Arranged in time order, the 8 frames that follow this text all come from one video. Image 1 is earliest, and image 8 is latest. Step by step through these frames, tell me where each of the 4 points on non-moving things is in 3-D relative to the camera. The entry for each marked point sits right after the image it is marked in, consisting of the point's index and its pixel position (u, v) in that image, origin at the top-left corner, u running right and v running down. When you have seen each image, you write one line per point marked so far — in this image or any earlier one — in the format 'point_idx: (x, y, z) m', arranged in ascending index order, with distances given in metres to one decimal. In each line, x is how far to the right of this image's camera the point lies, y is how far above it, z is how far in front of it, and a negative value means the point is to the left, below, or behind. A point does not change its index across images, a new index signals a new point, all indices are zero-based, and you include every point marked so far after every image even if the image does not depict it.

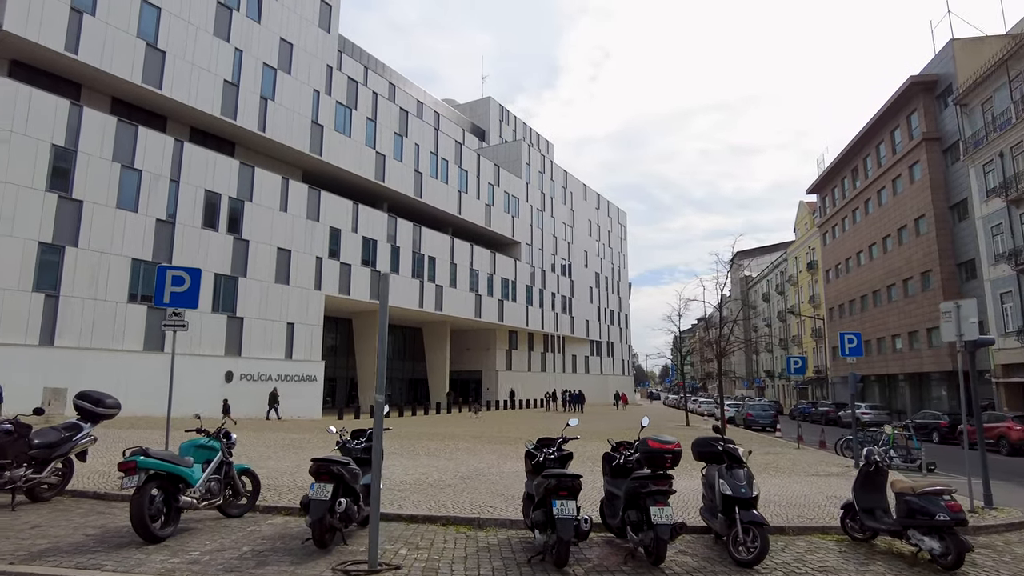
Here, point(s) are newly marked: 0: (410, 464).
0: (-2.0, -3.4, +12.3) m
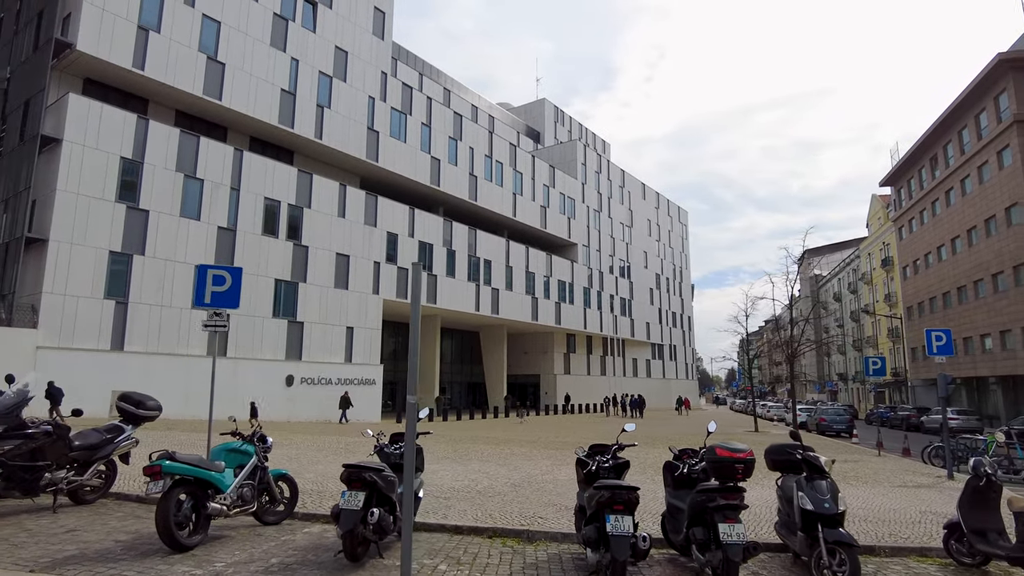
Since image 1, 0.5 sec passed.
0: (-1.0, -3.4, +11.8) m
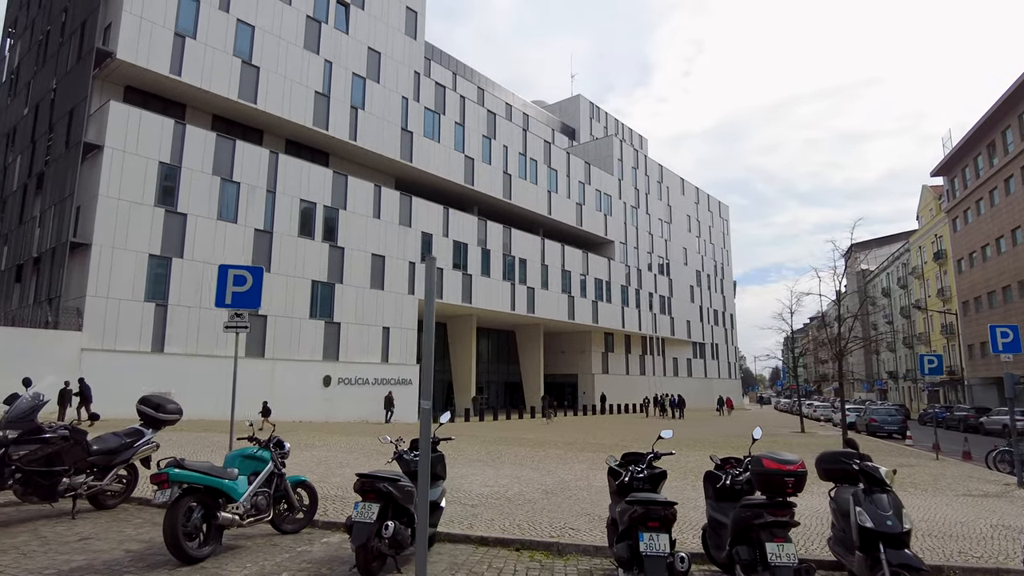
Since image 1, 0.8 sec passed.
0: (-0.4, -3.4, +11.4) m
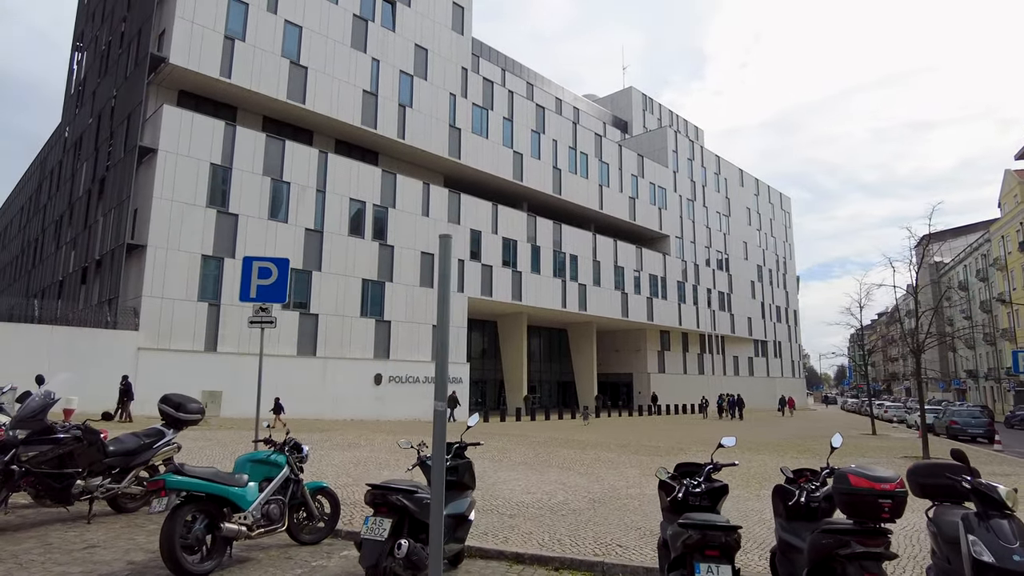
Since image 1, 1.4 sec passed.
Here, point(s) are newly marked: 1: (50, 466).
0: (+0.4, -3.2, +10.6) m
1: (-4.7, -1.8, +6.5) m
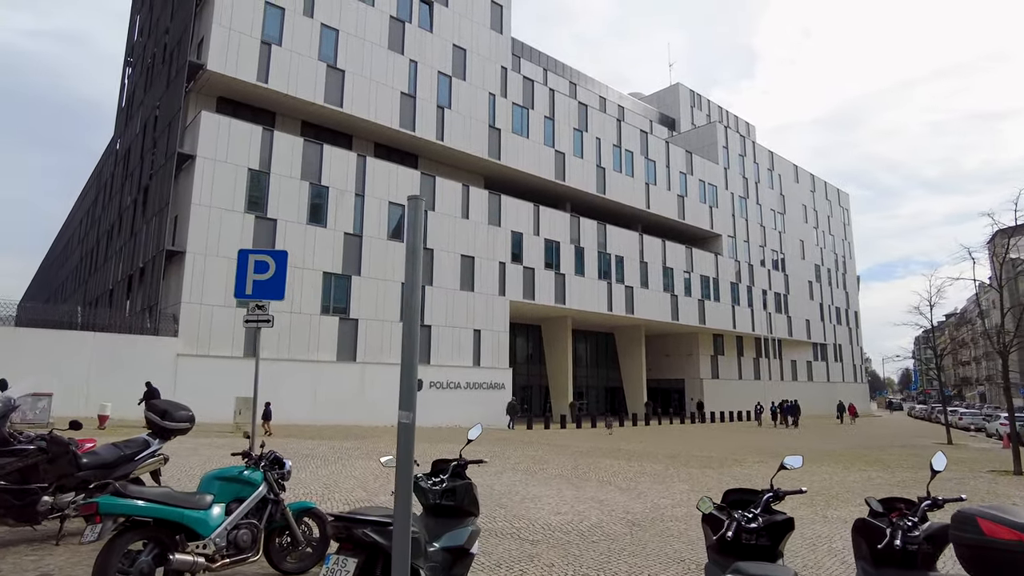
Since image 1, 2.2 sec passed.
0: (+0.9, -3.1, +9.6) m
1: (-4.6, -1.8, +5.9) m
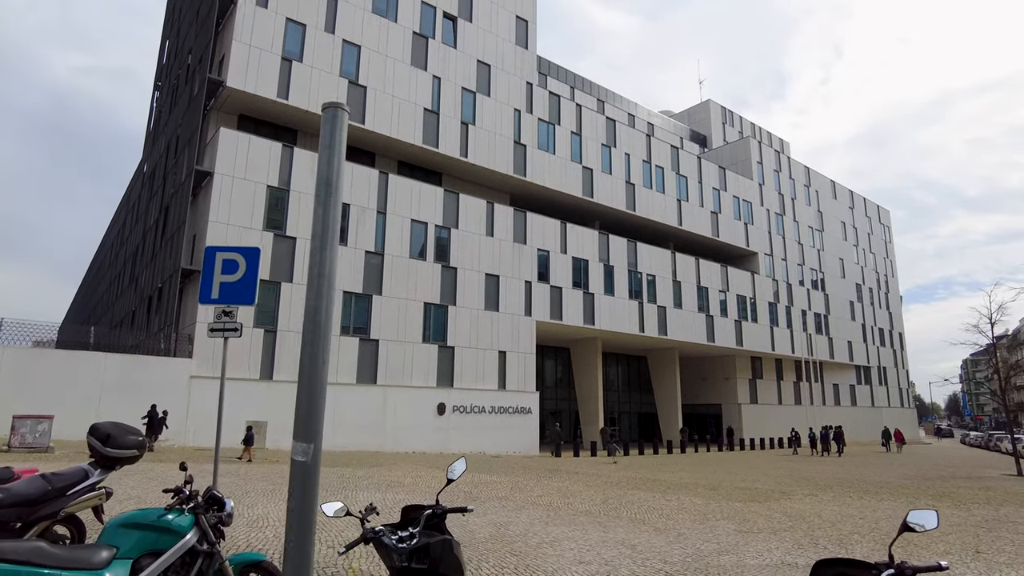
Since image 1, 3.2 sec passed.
0: (+1.1, -3.2, +8.2) m
1: (-4.6, -1.8, +4.8) m
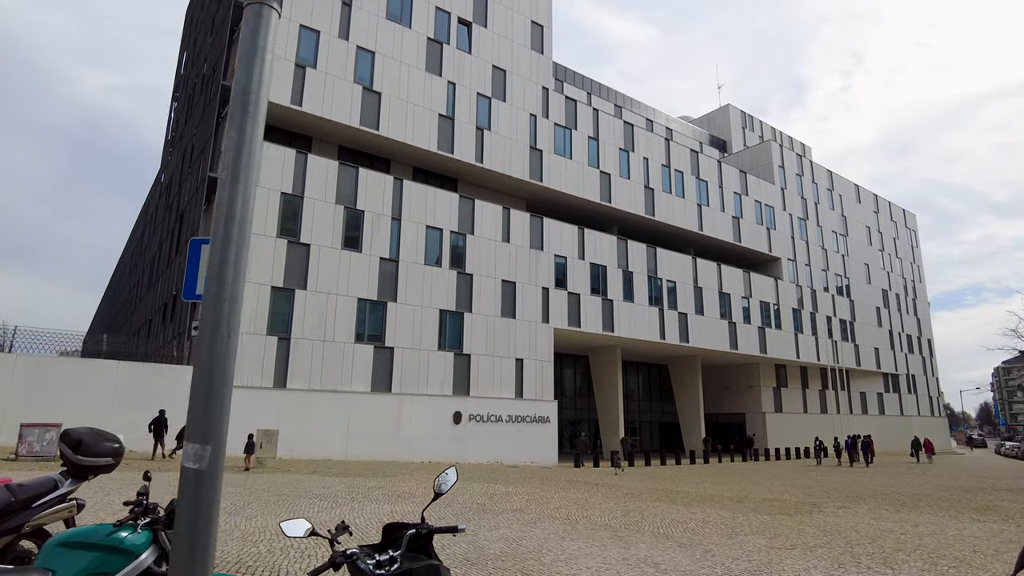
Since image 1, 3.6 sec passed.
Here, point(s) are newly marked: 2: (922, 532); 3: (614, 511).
0: (+1.2, -3.2, +7.5) m
1: (-4.5, -1.7, +4.4) m
2: (+7.0, -4.2, +10.9) m
3: (+1.9, -4.2, +12.0) m
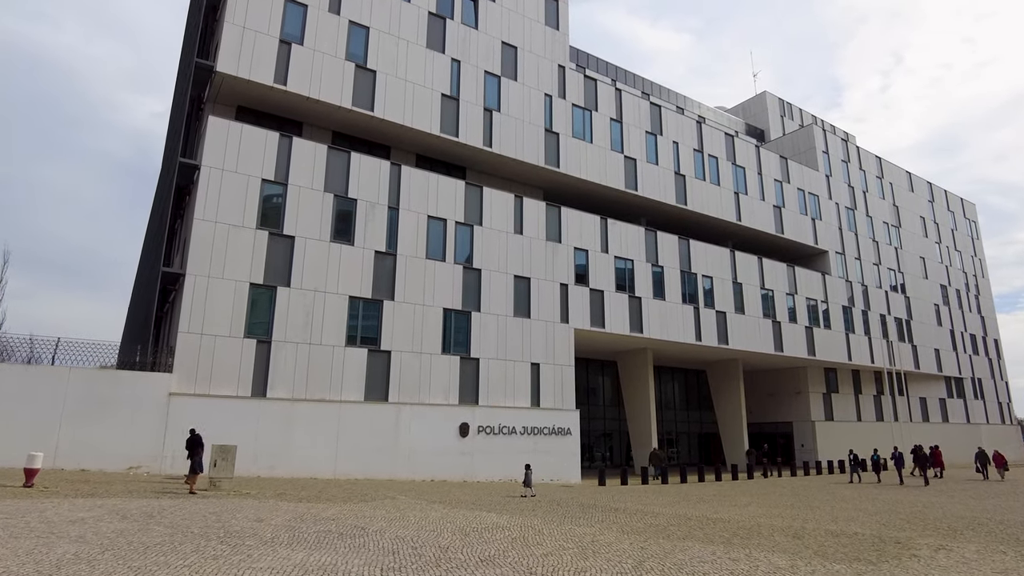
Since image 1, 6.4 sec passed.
0: (+0.6, -2.6, +4.3) m
1: (-5.4, -1.2, +1.5) m
2: (+6.6, -3.6, +7.3) m
3: (+1.5, -3.7, +8.7) m
